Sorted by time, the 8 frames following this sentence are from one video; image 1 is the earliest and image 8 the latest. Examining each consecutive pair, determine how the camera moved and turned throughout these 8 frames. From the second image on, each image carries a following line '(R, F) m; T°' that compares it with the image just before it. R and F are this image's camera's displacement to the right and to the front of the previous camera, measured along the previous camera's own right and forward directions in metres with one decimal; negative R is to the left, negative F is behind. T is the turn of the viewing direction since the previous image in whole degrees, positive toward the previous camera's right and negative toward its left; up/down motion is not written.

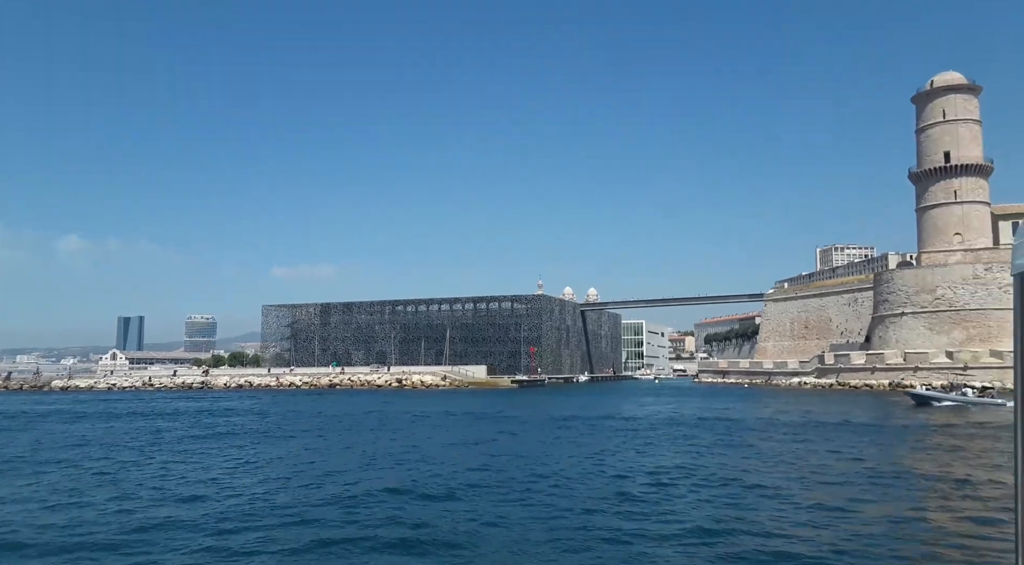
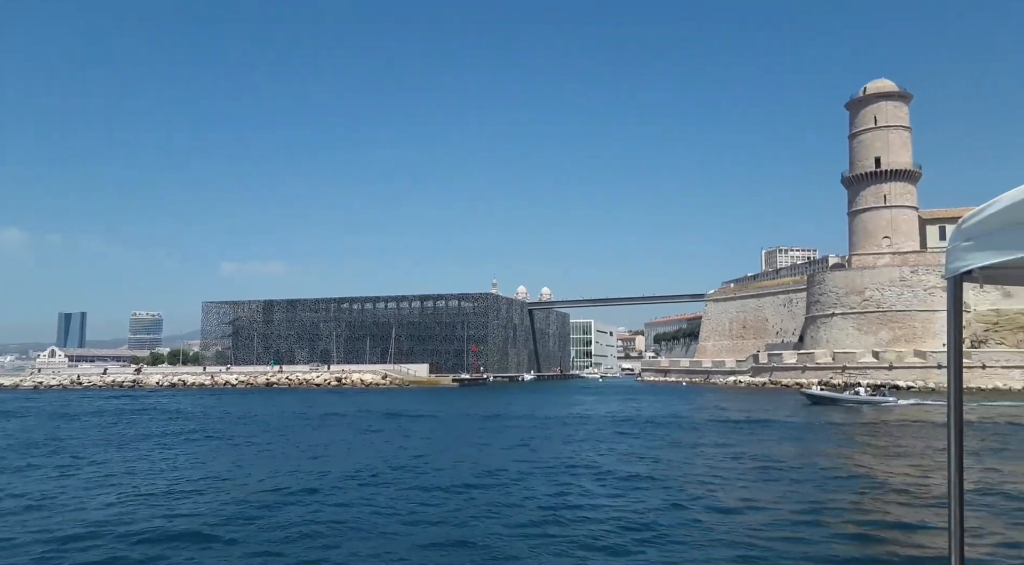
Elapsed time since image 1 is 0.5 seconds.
(+0.5, 0.0) m; +4°
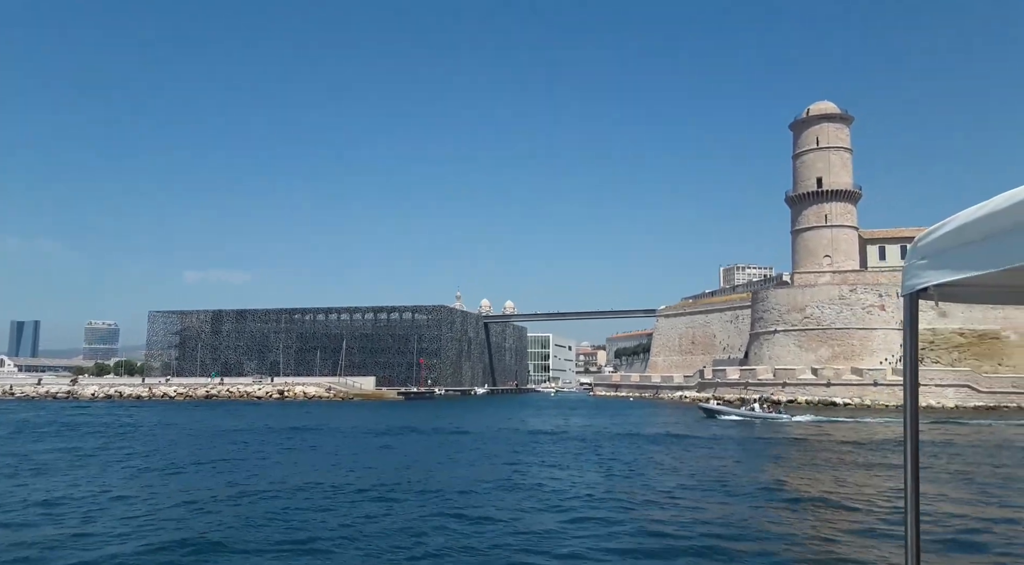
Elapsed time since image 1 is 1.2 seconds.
(+0.7, +0.1) m; +3°
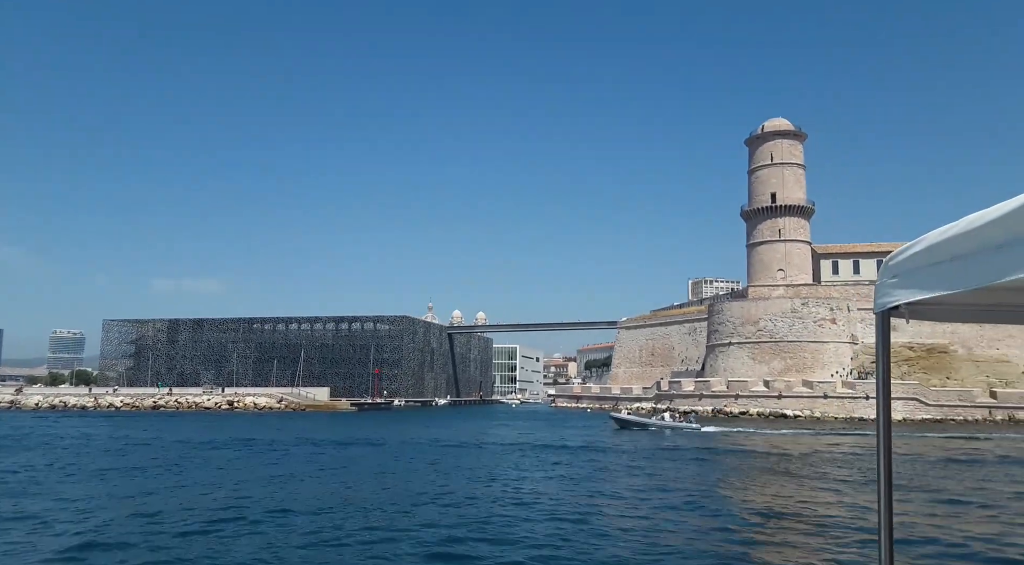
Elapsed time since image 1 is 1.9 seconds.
(+0.6, +0.1) m; +2°
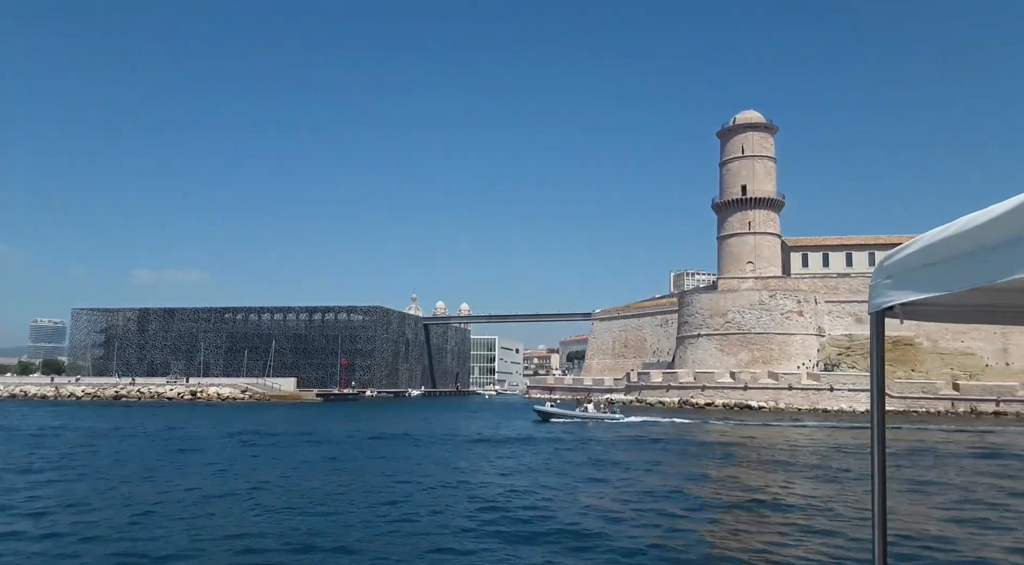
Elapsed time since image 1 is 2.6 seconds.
(+0.7, +0.2) m; +1°
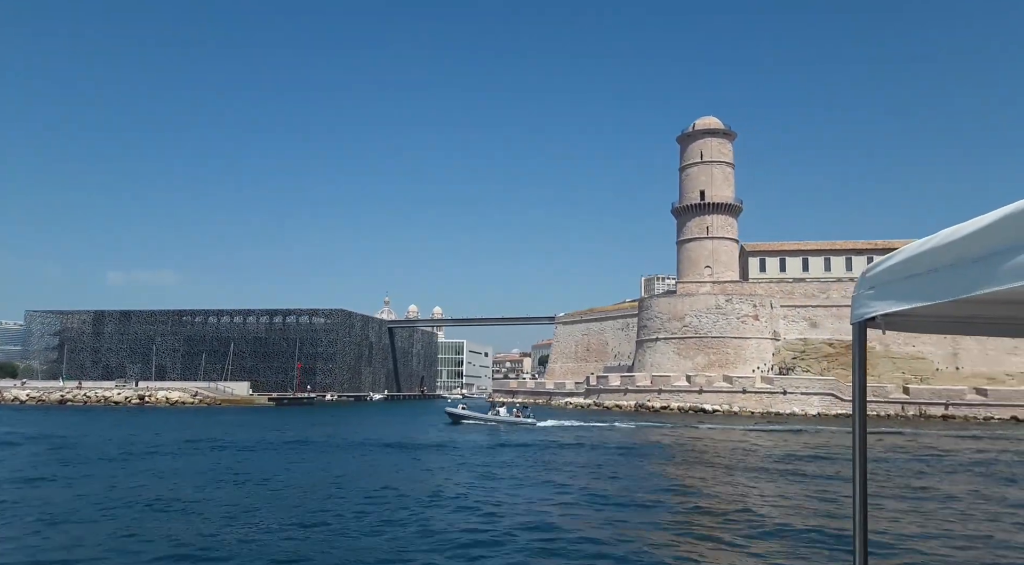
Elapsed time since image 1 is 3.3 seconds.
(+0.6, +0.1) m; +2°
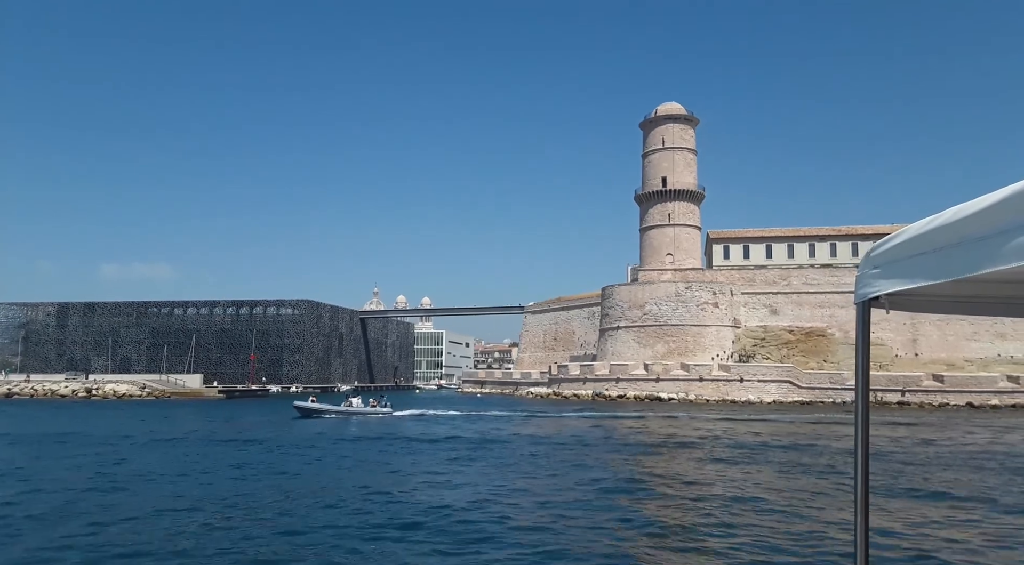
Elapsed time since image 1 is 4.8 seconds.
(+1.3, +0.4) m; +1°
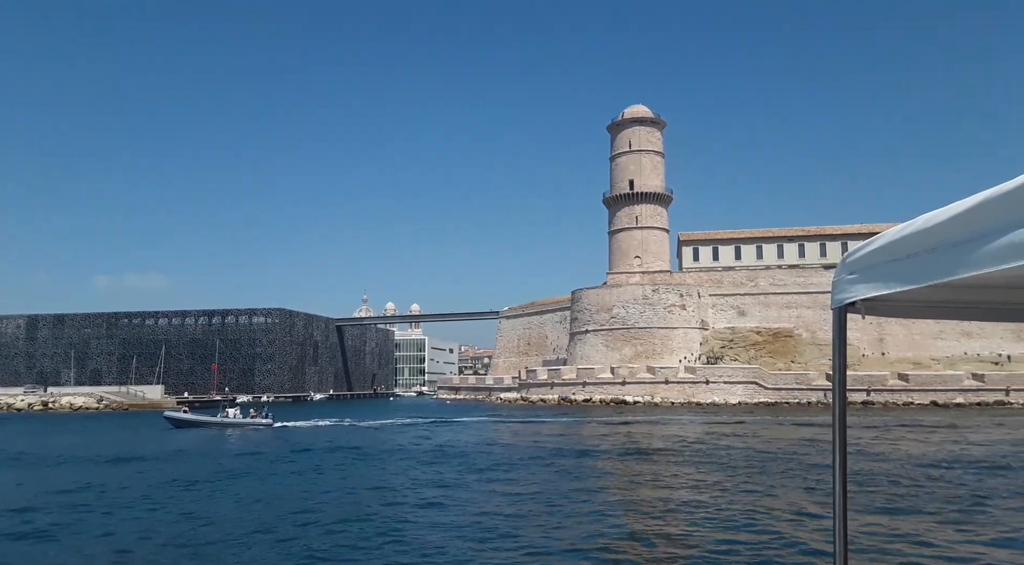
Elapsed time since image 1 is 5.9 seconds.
(+1.0, +0.2) m; +1°
